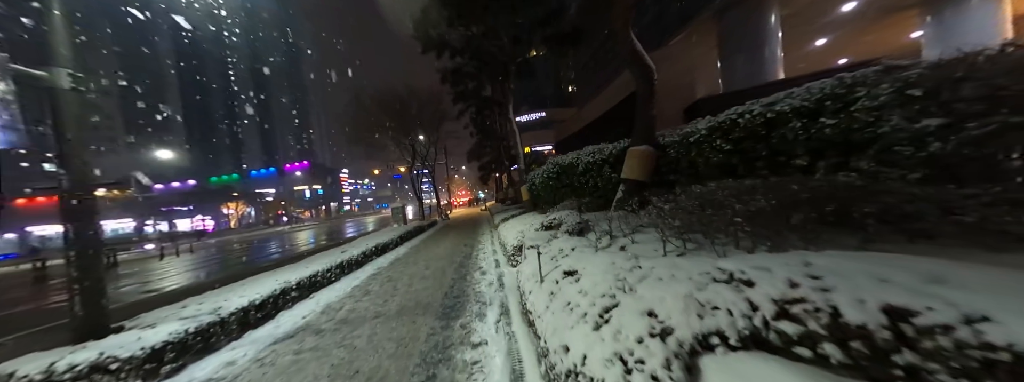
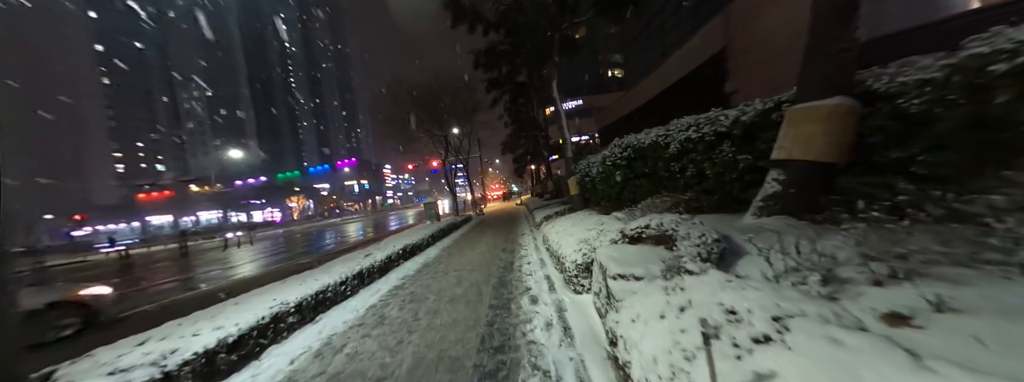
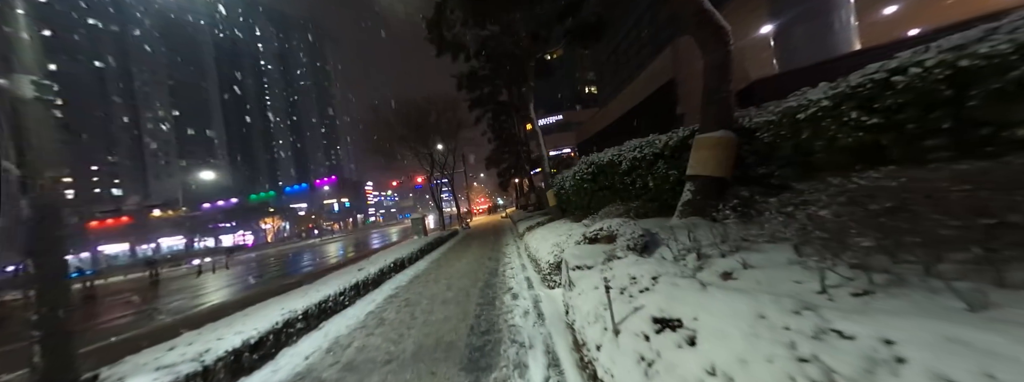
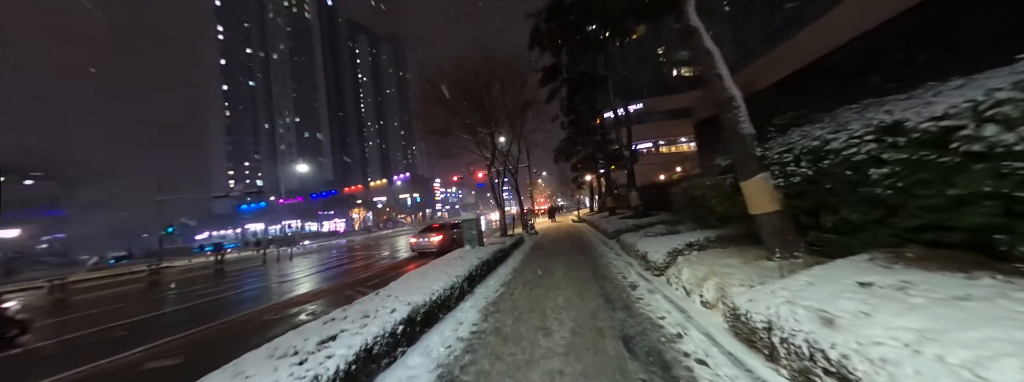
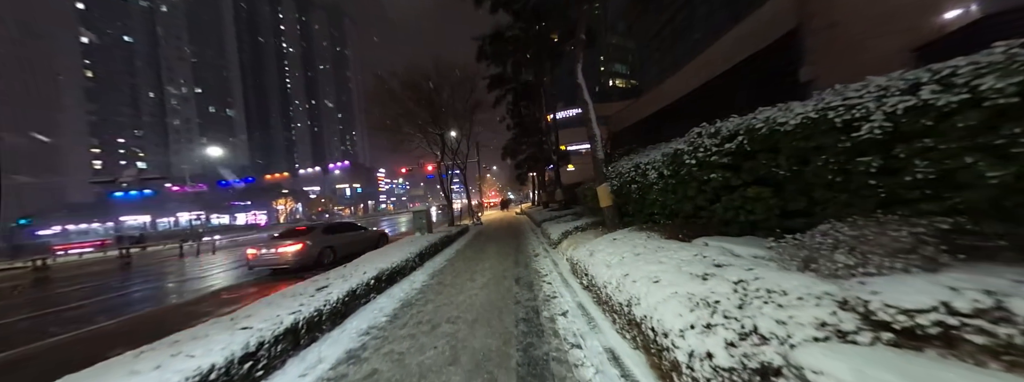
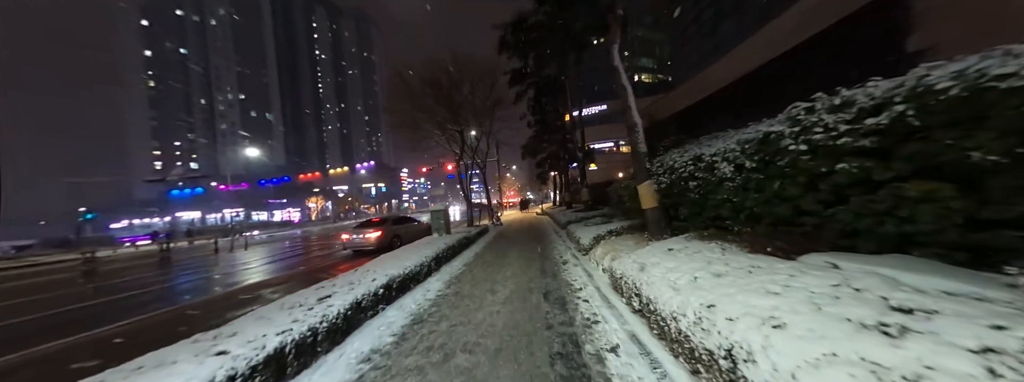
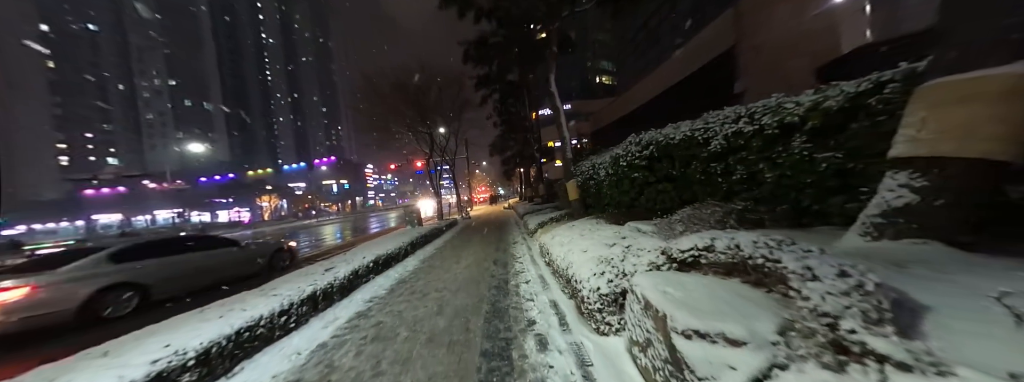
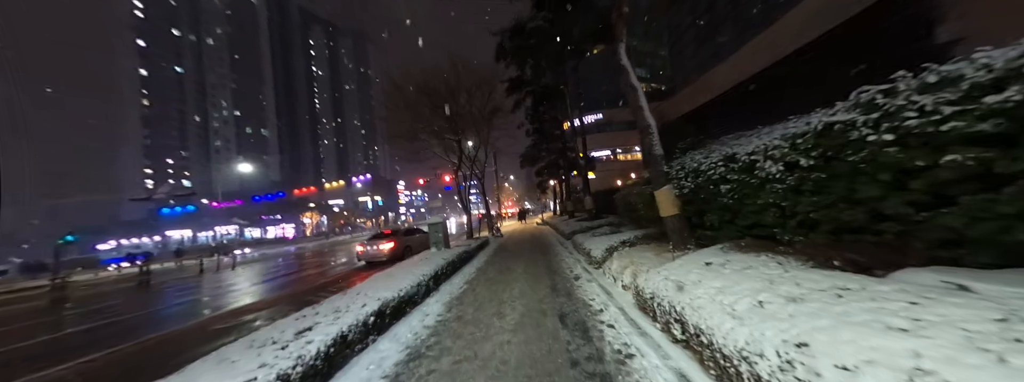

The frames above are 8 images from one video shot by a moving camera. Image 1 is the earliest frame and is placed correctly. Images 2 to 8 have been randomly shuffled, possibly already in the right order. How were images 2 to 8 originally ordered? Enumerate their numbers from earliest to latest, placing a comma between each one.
3, 2, 7, 5, 6, 8, 4
